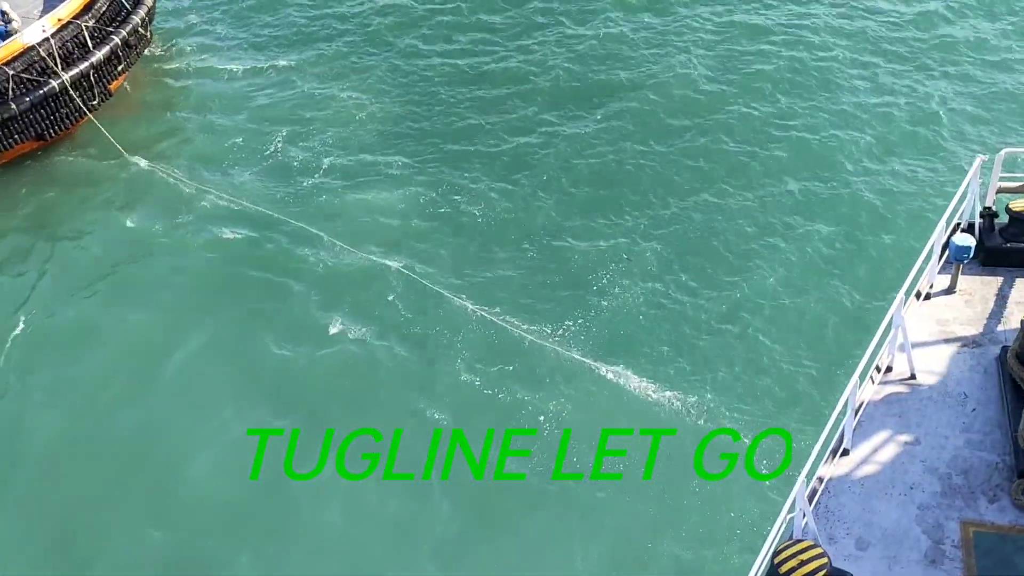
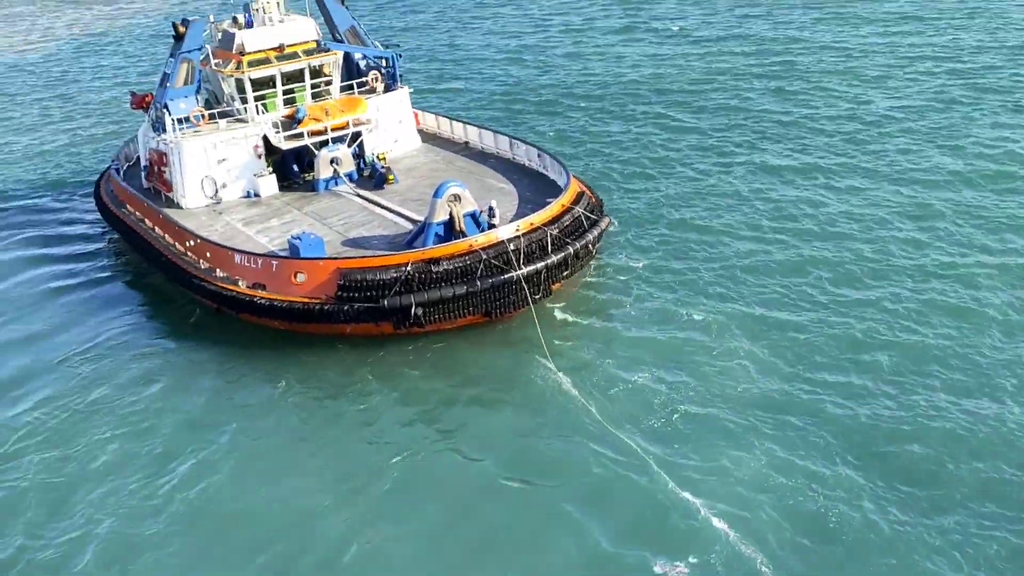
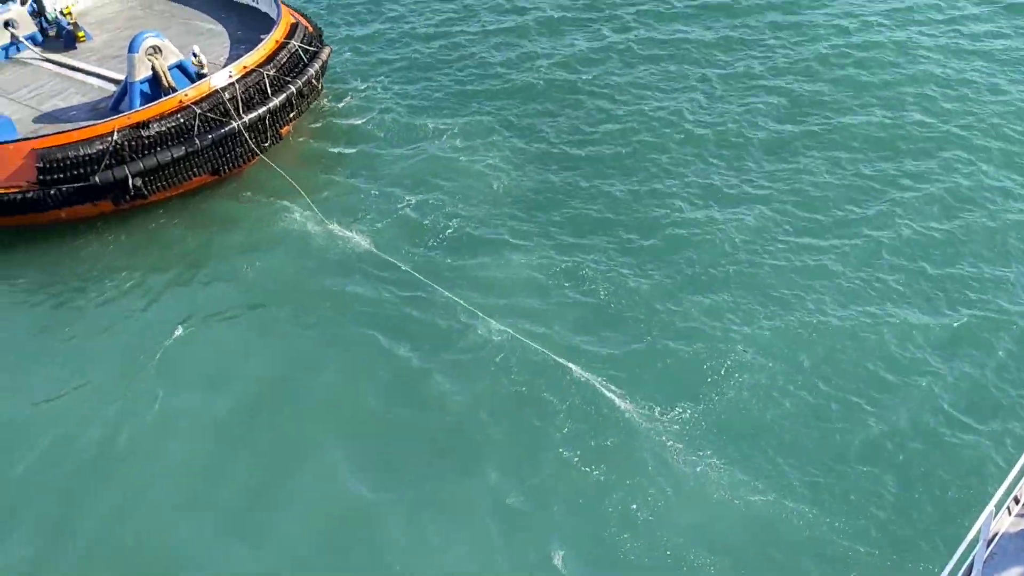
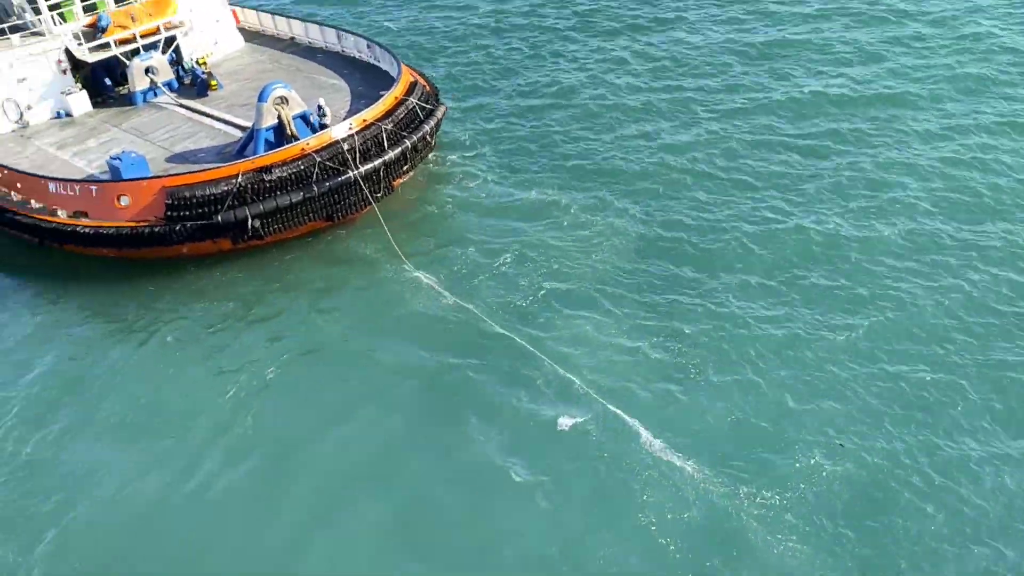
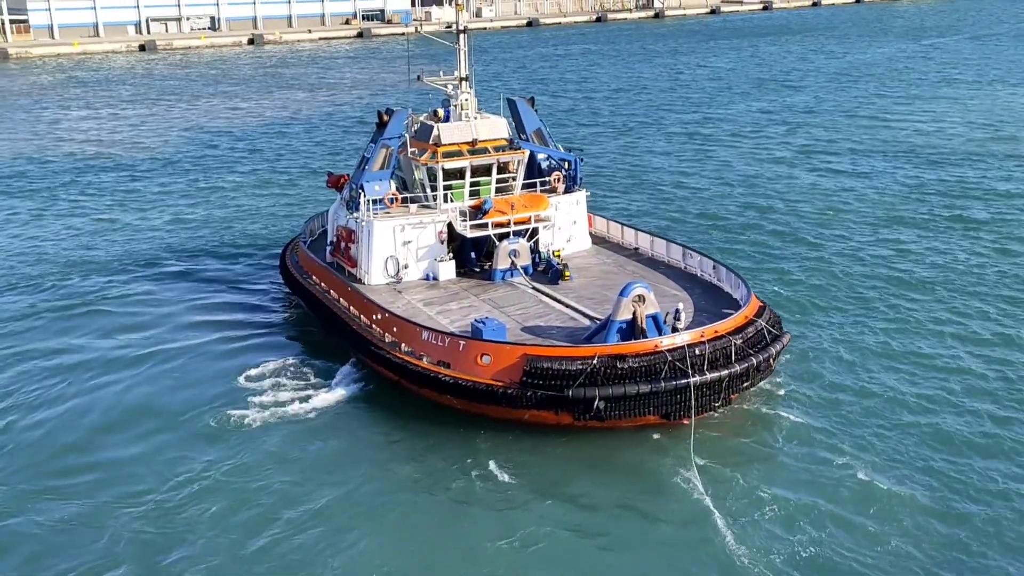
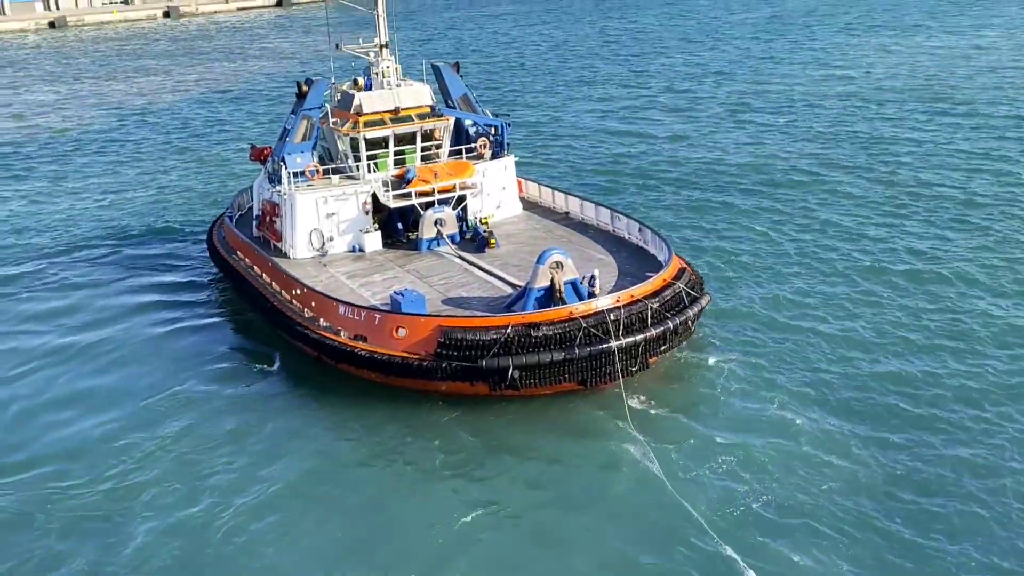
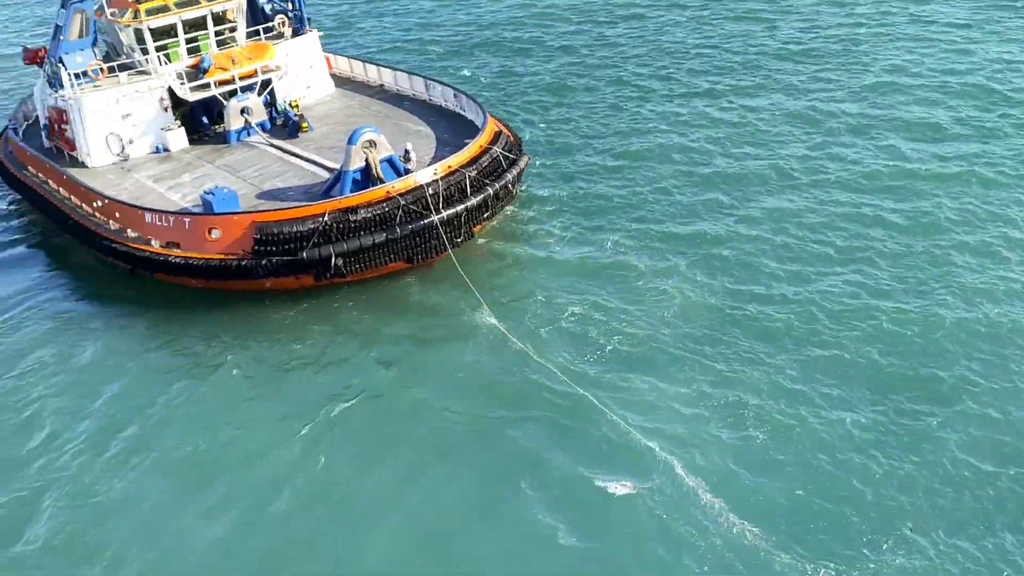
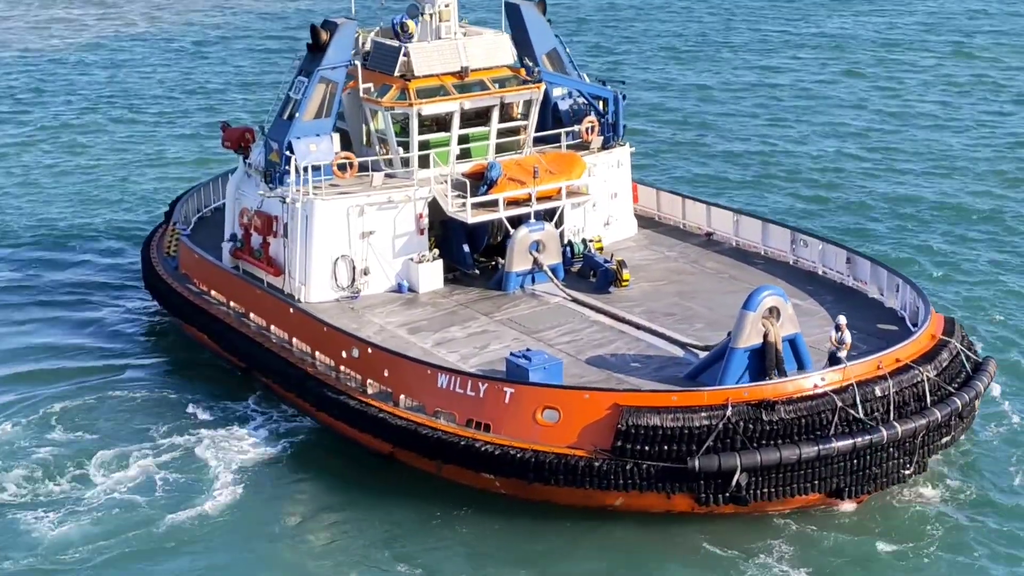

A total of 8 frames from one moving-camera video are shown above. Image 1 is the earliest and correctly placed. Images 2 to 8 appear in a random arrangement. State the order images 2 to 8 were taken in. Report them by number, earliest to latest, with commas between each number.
3, 4, 7, 2, 6, 5, 8
